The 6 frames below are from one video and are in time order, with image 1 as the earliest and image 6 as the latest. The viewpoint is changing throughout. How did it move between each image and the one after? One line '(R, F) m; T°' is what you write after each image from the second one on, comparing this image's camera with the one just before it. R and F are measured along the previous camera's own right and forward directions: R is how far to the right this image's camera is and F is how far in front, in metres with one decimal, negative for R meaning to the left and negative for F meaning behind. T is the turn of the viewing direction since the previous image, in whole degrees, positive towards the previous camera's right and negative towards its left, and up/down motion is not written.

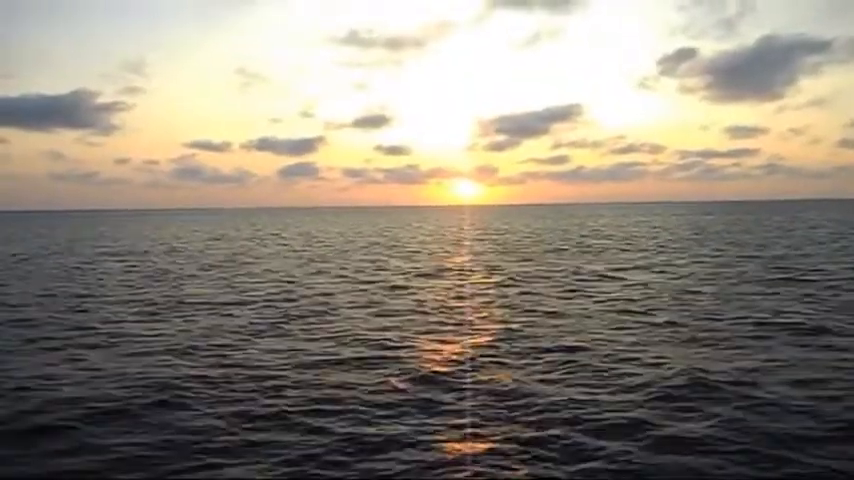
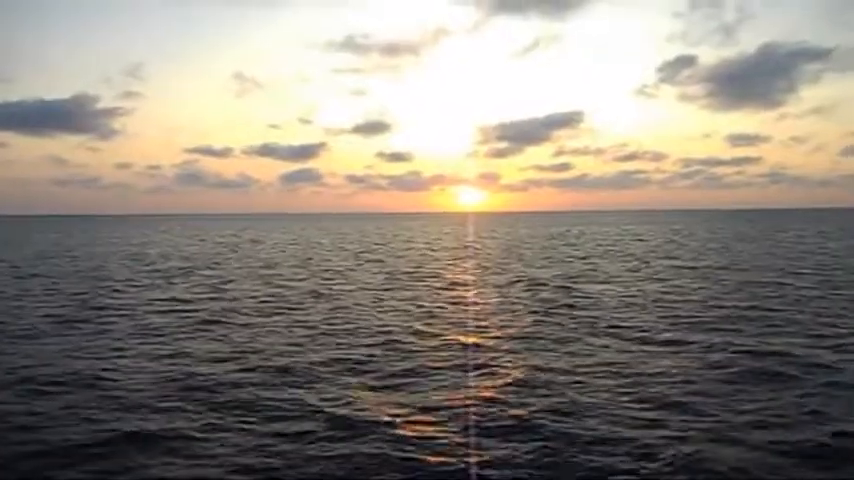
(-0.2, +0.5) m; 0°
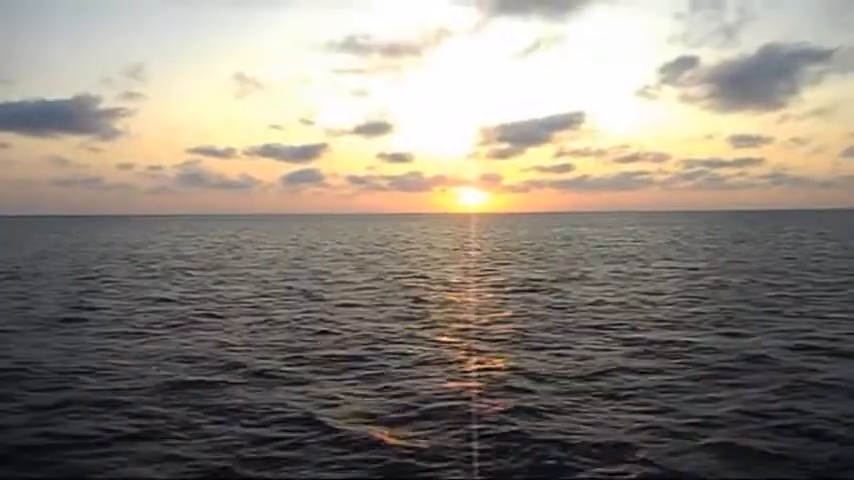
(-1.1, -0.6) m; 0°
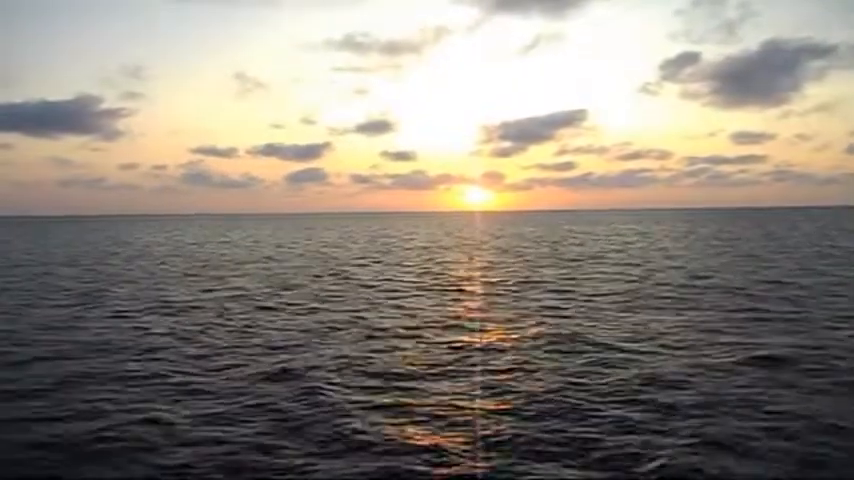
(-9.1, +5.1) m; 0°
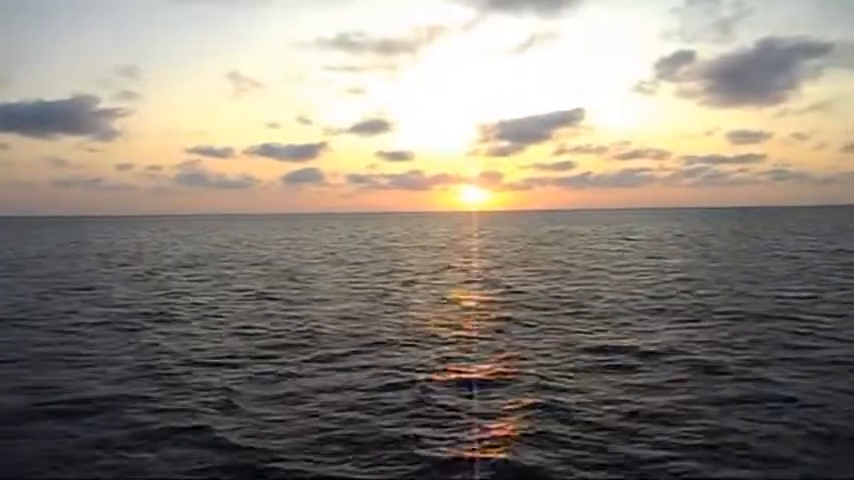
(+4.9, +3.7) m; 0°
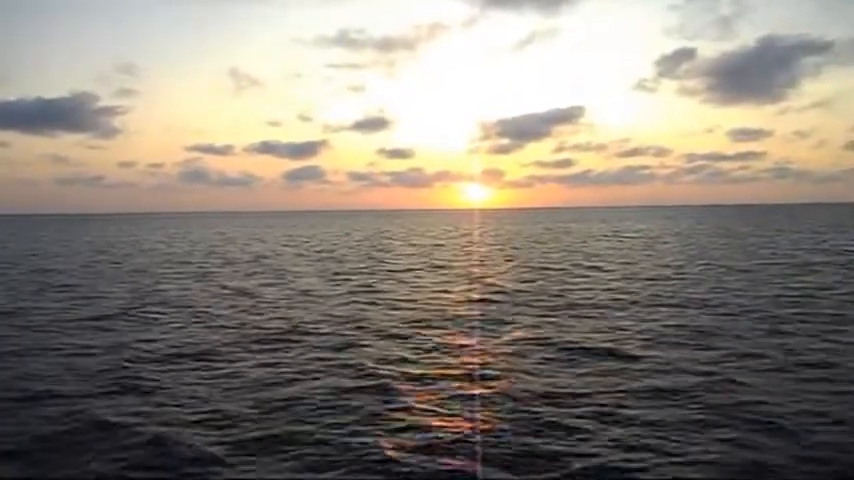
(-3.9, +5.0) m; 0°
